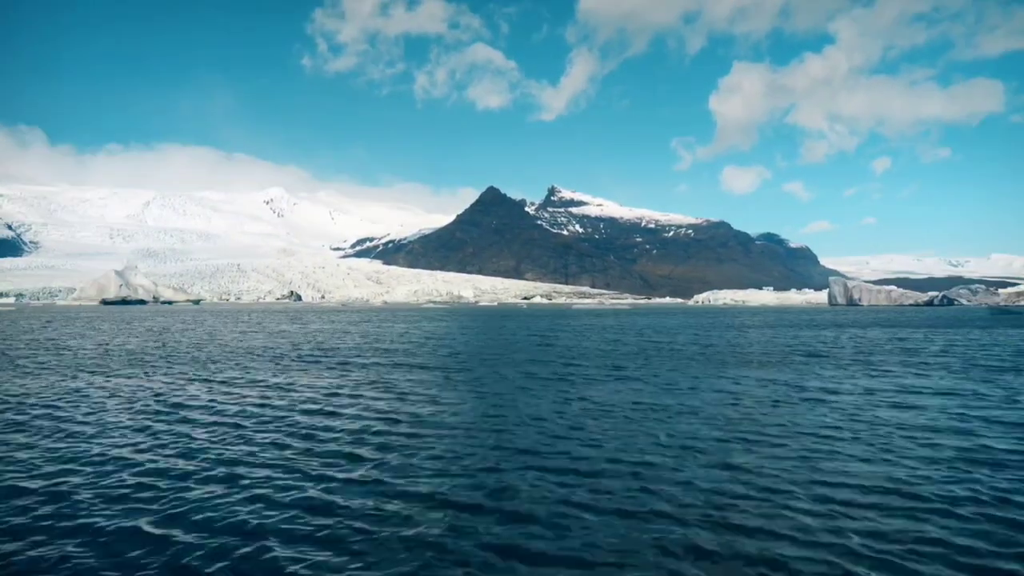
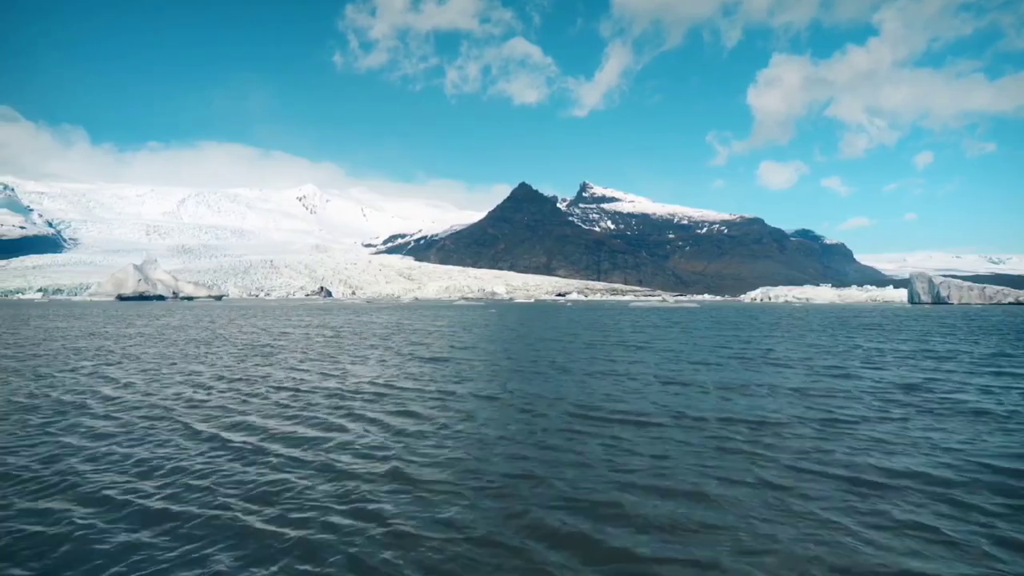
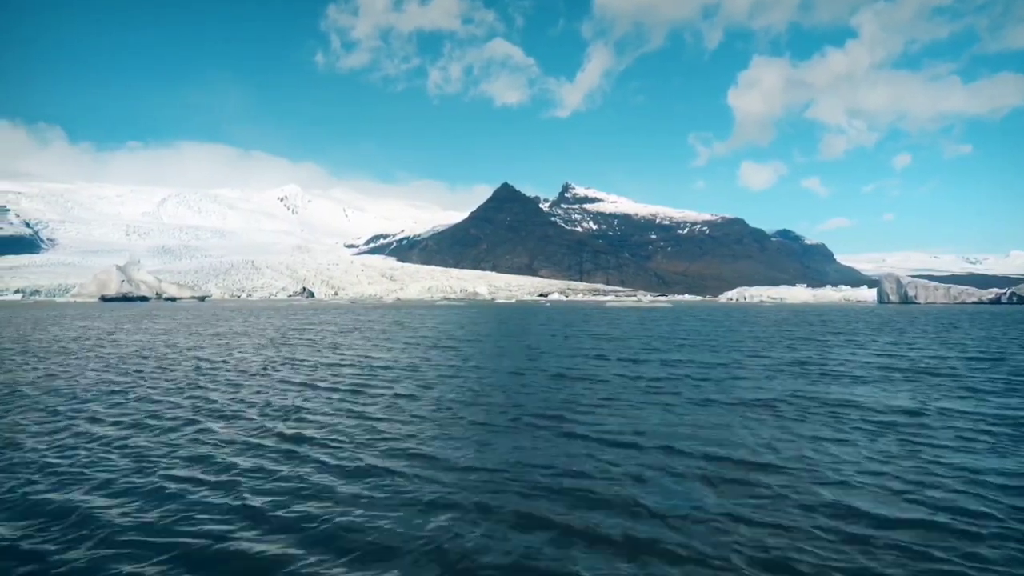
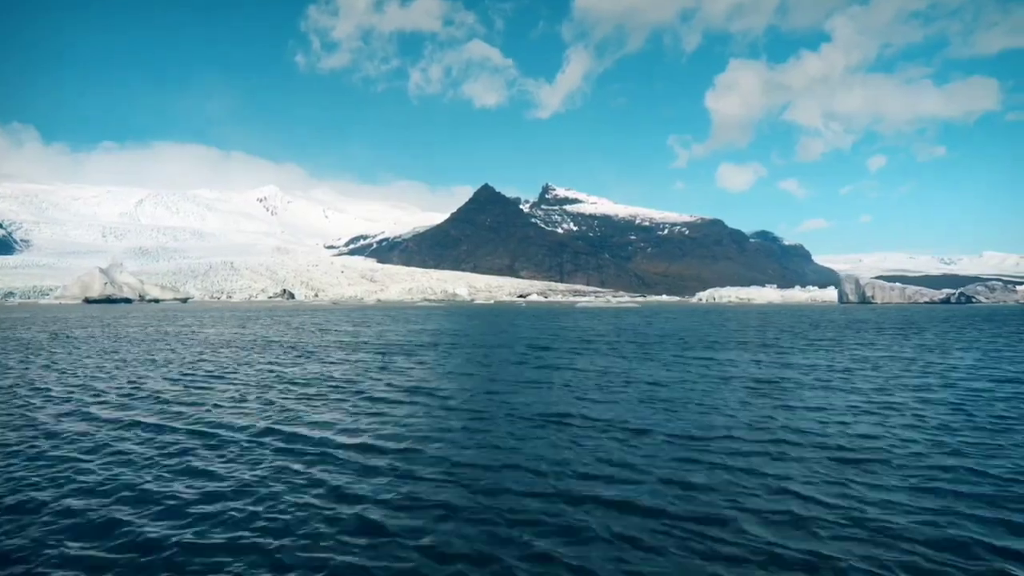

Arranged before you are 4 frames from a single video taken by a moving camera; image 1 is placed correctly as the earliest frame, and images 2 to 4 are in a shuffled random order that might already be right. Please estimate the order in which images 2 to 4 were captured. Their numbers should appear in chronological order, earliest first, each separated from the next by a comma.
4, 3, 2
